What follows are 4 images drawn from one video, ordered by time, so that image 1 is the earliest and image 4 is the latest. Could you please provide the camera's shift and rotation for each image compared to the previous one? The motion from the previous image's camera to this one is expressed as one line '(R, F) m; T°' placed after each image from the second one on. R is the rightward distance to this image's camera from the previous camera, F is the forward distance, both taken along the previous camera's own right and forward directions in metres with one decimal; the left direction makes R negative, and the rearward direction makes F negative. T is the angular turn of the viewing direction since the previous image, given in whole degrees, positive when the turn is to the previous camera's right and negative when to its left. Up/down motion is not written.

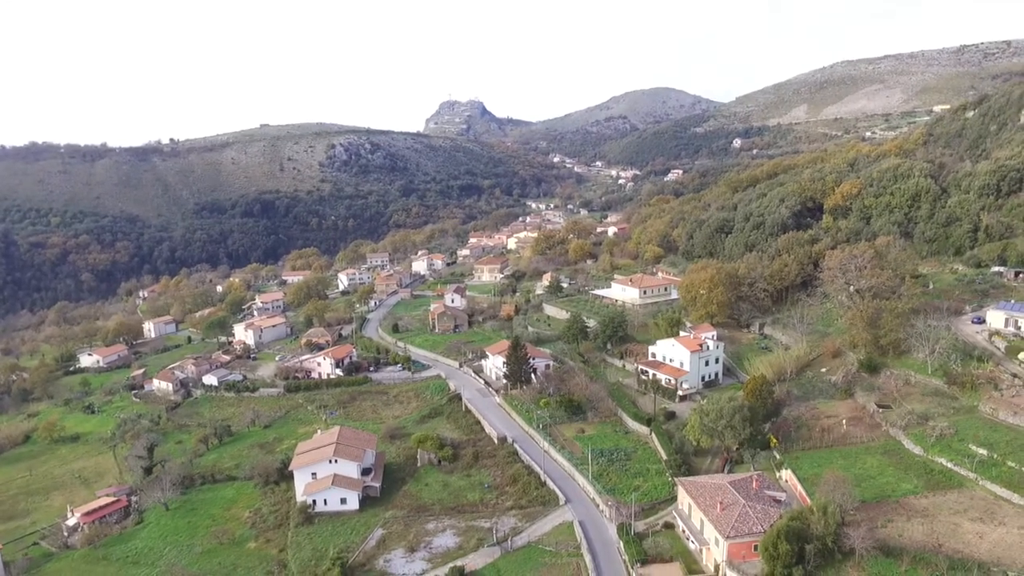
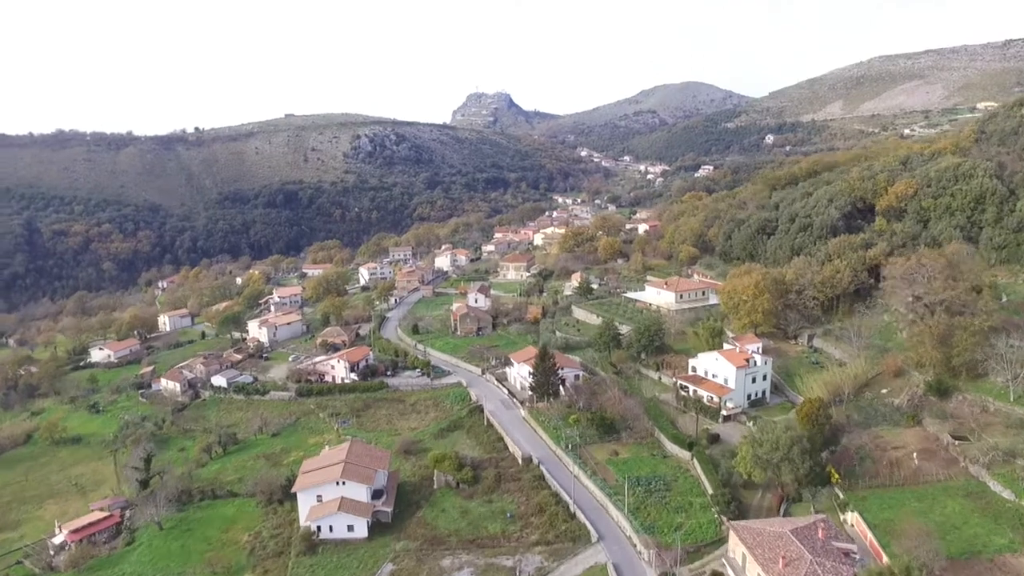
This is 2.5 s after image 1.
(-0.2, +2.6) m; -2°
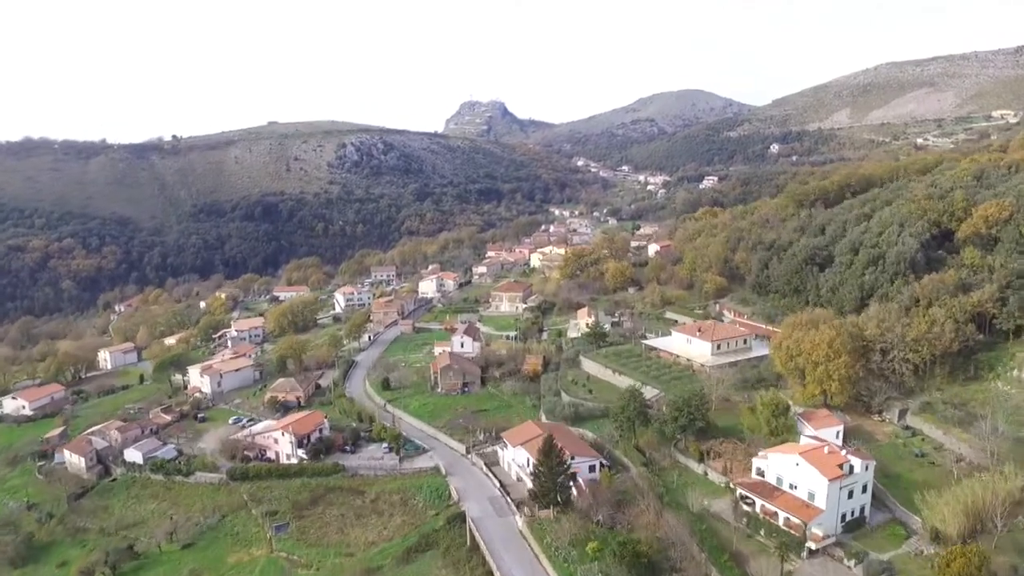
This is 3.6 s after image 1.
(0.0, +8.4) m; 0°
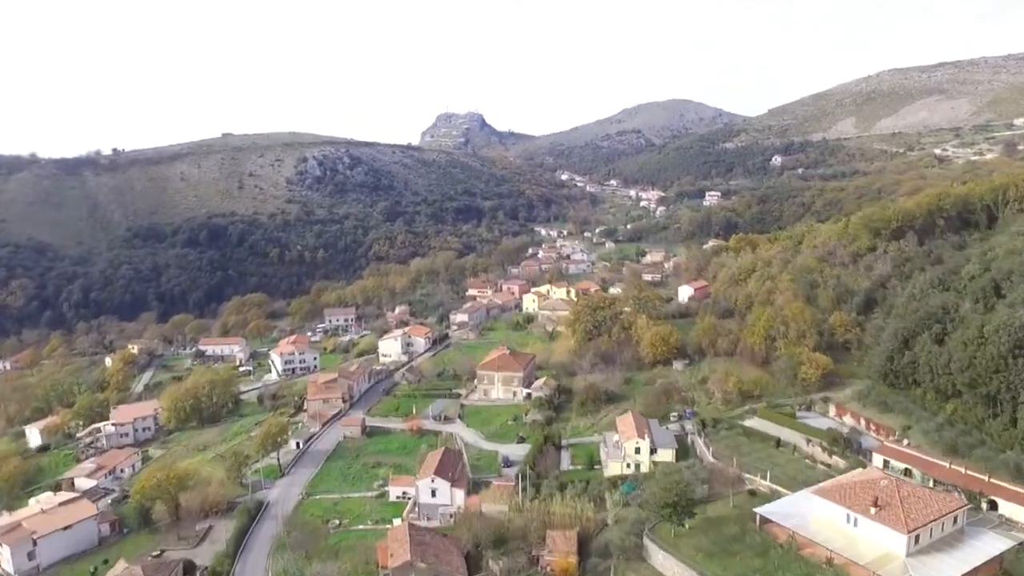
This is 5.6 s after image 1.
(-0.7, +15.6) m; +2°
